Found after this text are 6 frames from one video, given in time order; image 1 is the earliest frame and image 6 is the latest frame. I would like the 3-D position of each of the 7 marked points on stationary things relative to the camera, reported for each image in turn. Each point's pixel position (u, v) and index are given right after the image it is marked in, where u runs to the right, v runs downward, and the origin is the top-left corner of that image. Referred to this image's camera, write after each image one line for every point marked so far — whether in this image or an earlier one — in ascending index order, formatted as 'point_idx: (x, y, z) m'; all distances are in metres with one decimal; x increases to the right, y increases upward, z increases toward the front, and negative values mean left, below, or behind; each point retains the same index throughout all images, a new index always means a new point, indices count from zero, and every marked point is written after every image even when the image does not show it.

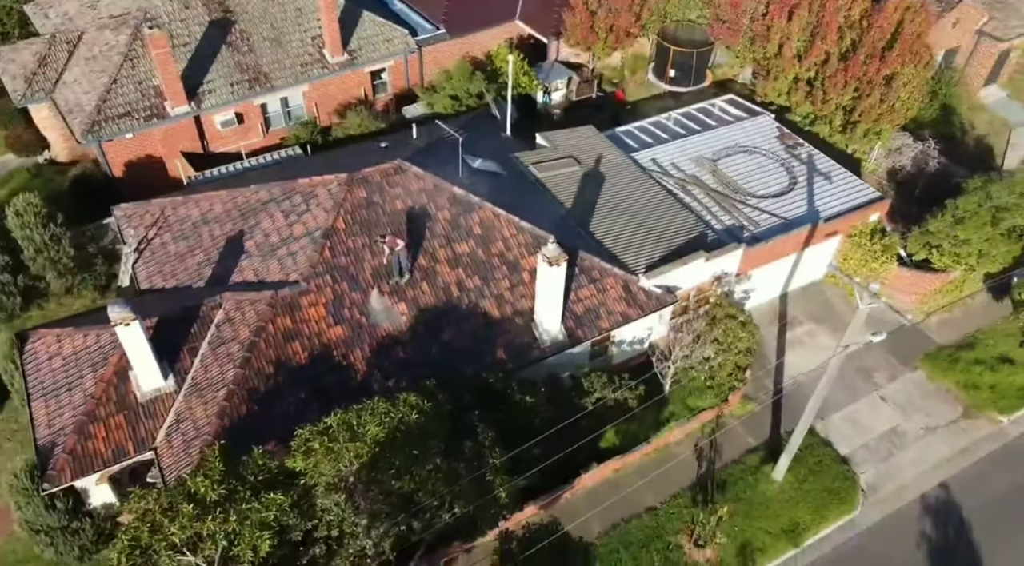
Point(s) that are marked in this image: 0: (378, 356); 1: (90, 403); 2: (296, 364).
0: (-3.1, -1.7, +19.3) m
1: (-9.4, -2.7, +18.5) m
2: (-4.9, -1.9, +18.9) m
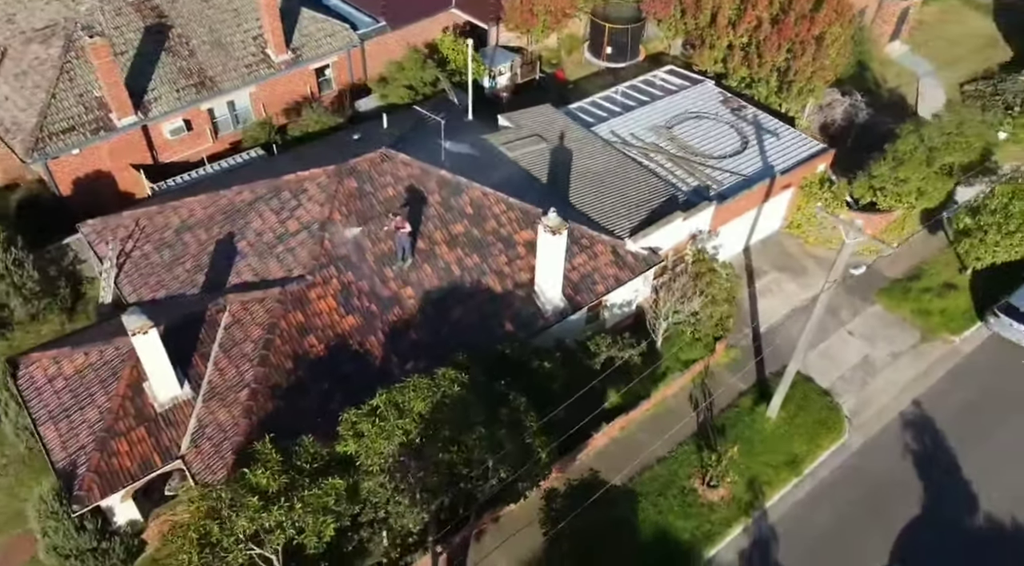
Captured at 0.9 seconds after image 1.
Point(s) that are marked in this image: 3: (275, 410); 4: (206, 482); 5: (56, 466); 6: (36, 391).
0: (-2.8, -1.4, +19.6) m
1: (-8.8, -3.0, +18.0) m
2: (-4.5, -1.7, +19.0) m
3: (-5.2, -2.8, +18.2) m
4: (-6.5, -4.2, +17.5) m
5: (-9.9, -4.0, +17.9) m
6: (-11.0, -2.5, +19.2) m
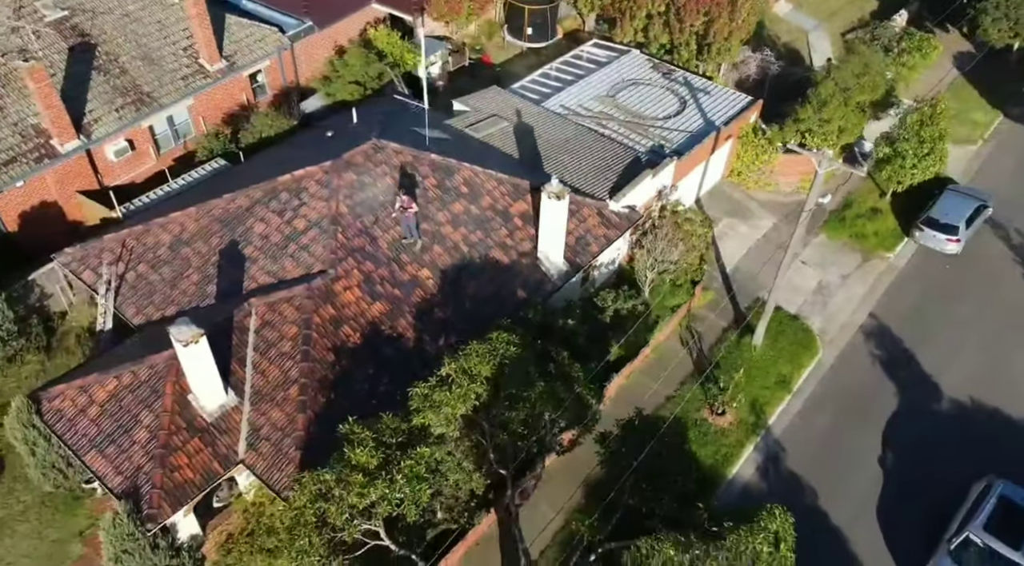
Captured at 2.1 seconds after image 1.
0: (-2.2, -0.9, +20.3) m
1: (-7.6, -3.3, +17.9) m
2: (-3.8, -1.5, +19.5) m
3: (-4.2, -2.7, +18.6) m
4: (-5.1, -4.3, +17.8) m
5: (-8.5, -4.4, +17.6) m
6: (-10.0, -3.2, +18.6) m
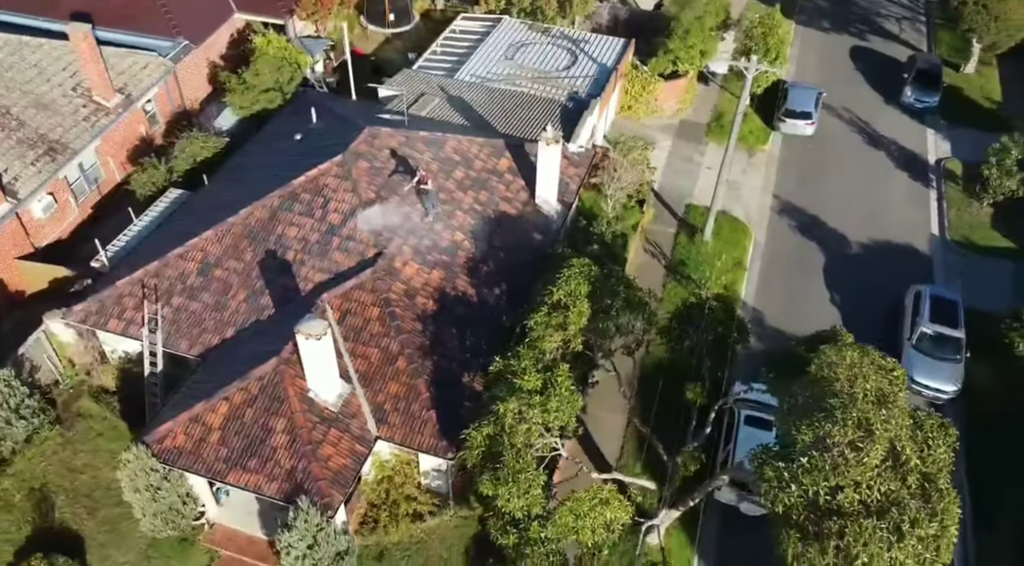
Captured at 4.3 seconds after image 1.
0: (-1.0, +0.2, +22.3) m
1: (-4.7, -3.4, +18.5) m
2: (-2.1, -0.7, +21.0) m
3: (-1.9, -2.0, +20.2) m
4: (-2.2, -3.7, +19.1) m
5: (-5.2, -4.7, +18.1) m
6: (-7.2, -3.9, +18.6) m
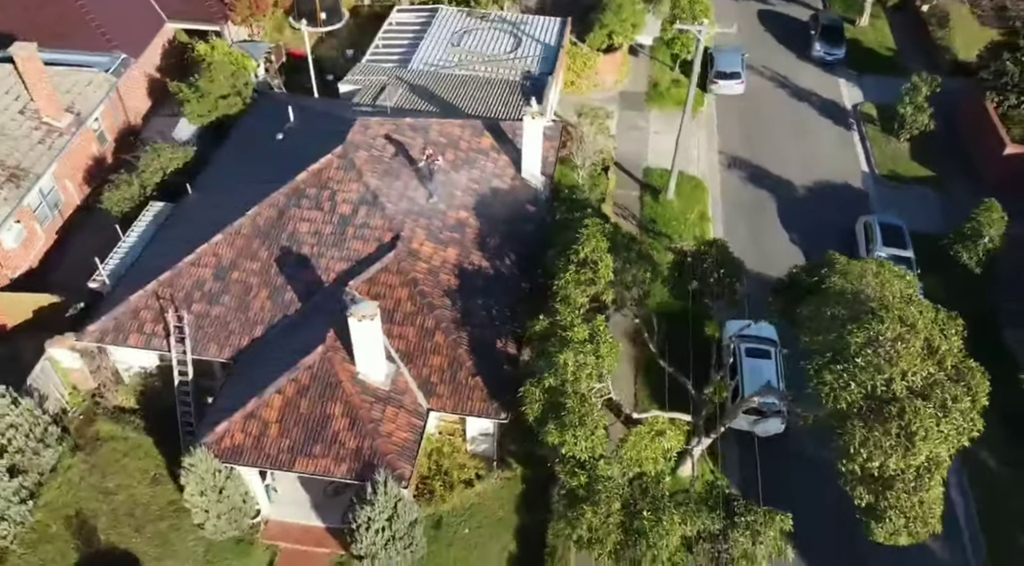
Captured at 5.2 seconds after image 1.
0: (-0.7, +0.9, +23.3) m
1: (-3.5, -3.1, +19.1) m
2: (-1.5, -0.1, +21.9) m
3: (-1.1, -1.3, +21.1) m
4: (-1.0, -3.1, +20.1) m
5: (-3.8, -4.4, +18.6) m
6: (-5.9, -3.8, +18.9) m
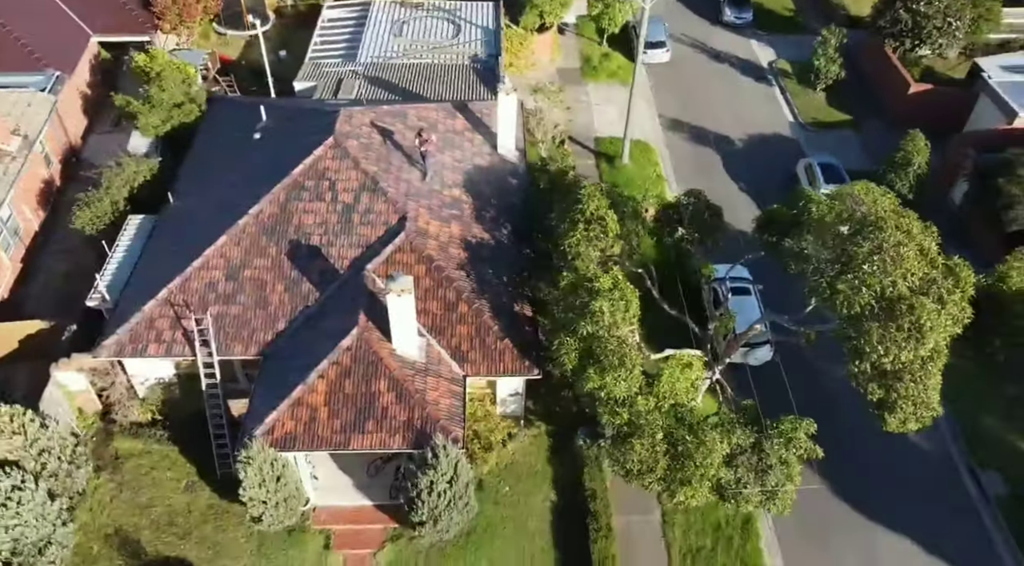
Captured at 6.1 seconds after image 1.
0: (-0.8, +1.8, +24.3) m
1: (-2.5, -2.5, +19.9) m
2: (-1.3, +0.7, +22.8) m
3: (-0.6, -0.5, +22.1) m
4: (-0.2, -2.2, +21.1) m
5: (-2.6, -3.9, +19.3) m
6: (-4.7, -3.6, +19.3) m
